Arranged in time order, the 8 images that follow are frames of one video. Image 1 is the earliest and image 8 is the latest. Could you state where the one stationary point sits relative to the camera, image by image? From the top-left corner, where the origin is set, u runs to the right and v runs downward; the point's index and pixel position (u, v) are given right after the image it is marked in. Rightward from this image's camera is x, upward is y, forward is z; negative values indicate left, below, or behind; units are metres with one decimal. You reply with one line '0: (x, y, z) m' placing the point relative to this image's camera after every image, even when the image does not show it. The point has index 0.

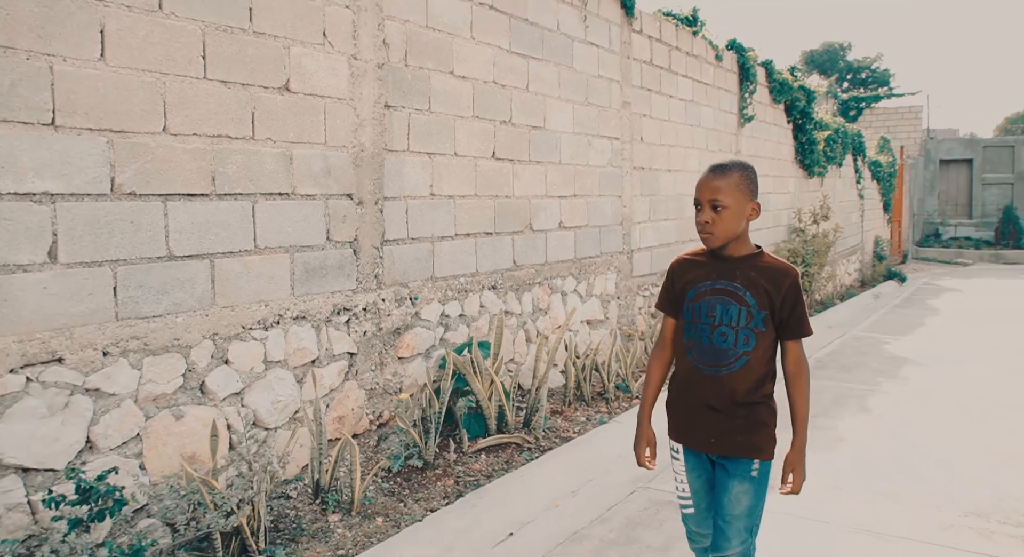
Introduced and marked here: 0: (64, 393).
0: (-1.6, -0.4, +2.5) m
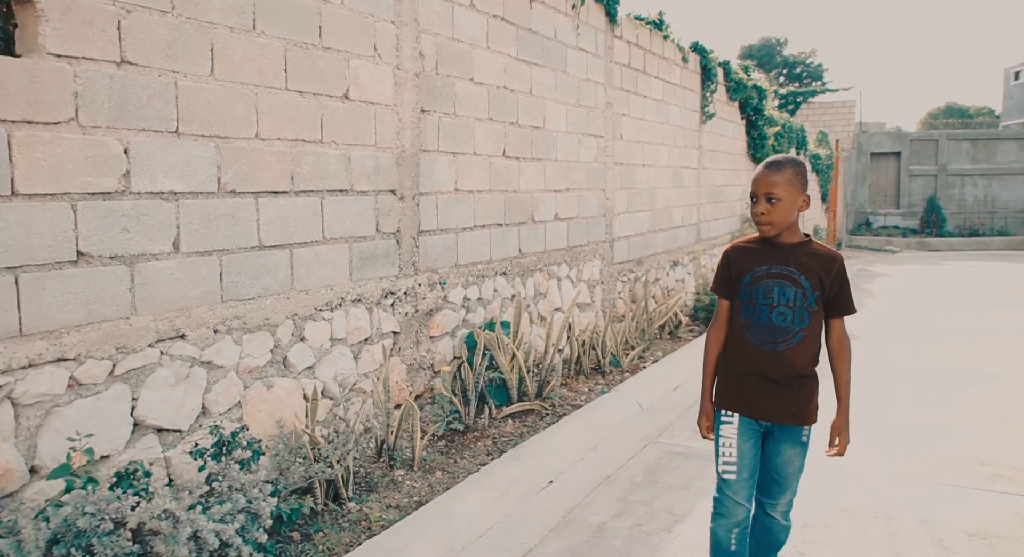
0: (-1.3, -0.3, +2.8) m
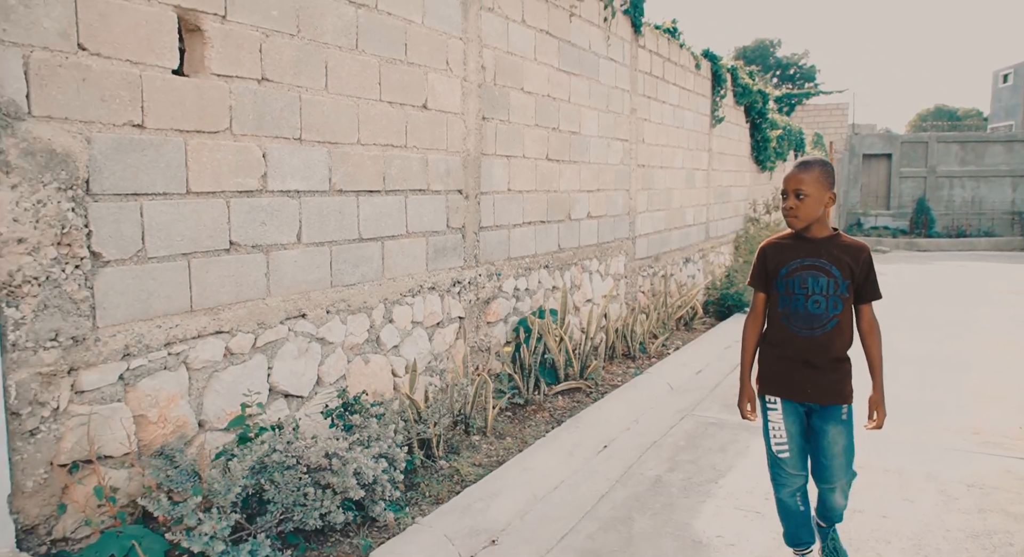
0: (-1.0, -0.3, +3.3) m
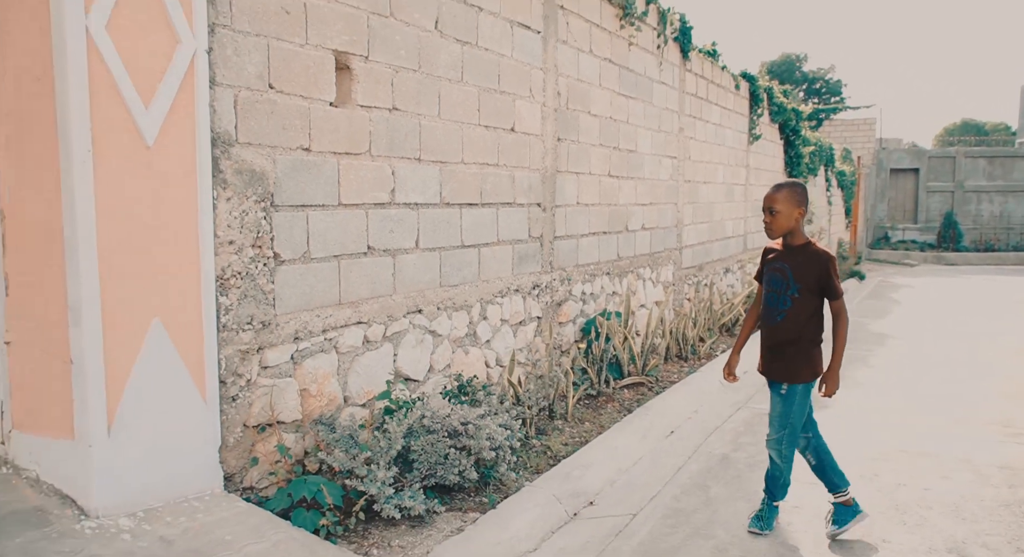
0: (-0.5, -0.3, +3.8) m
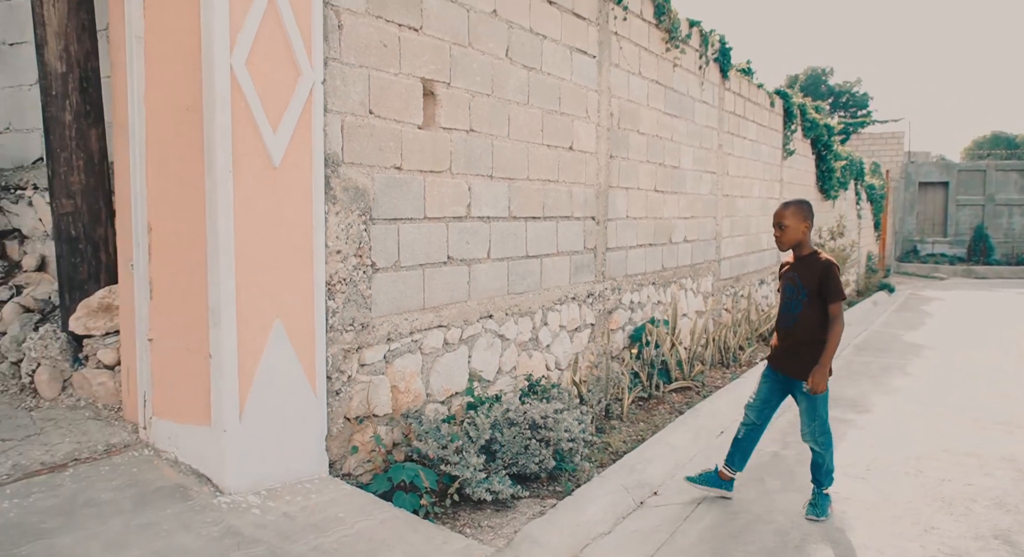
0: (-0.1, -0.3, +4.1) m
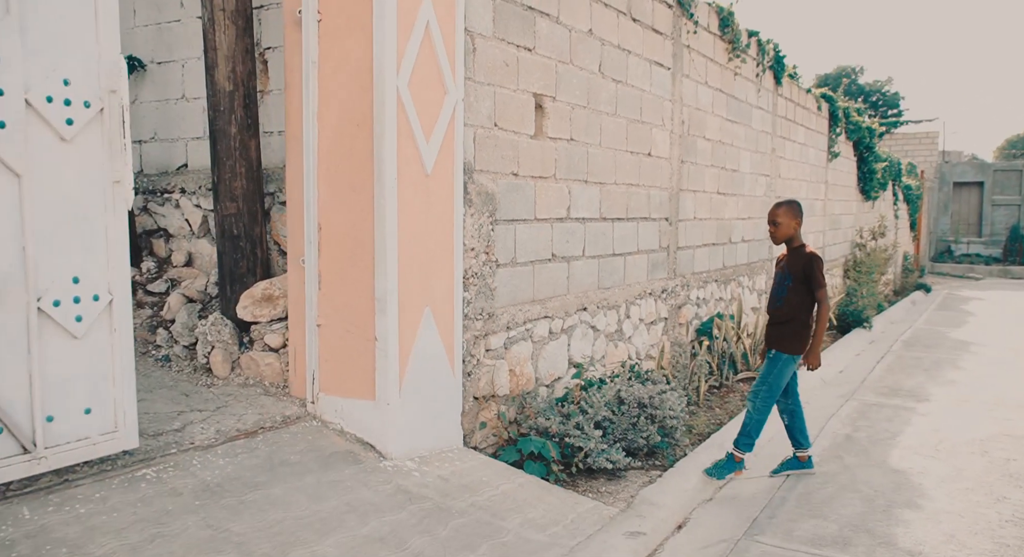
0: (+0.5, -0.3, +4.5) m
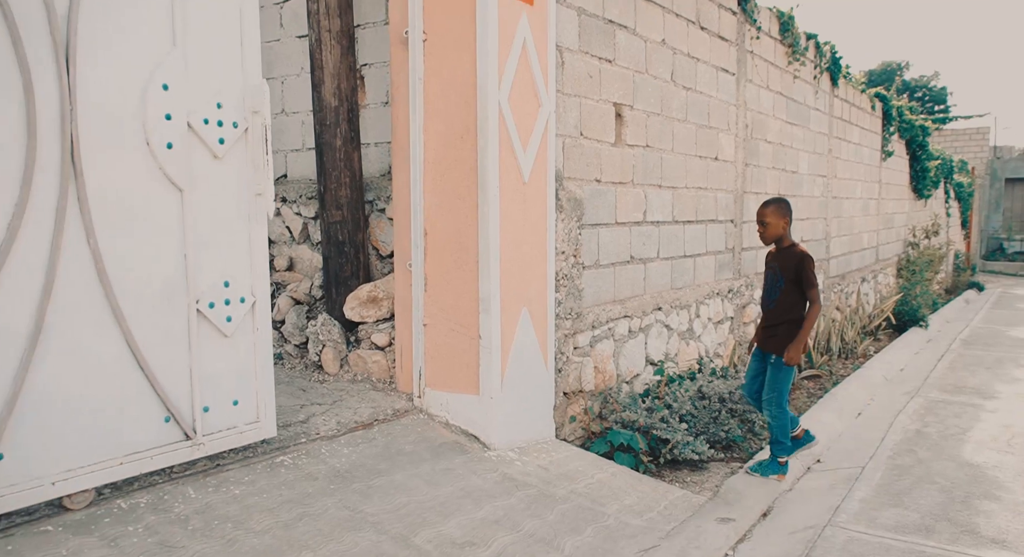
0: (+1.0, -0.3, +4.7) m
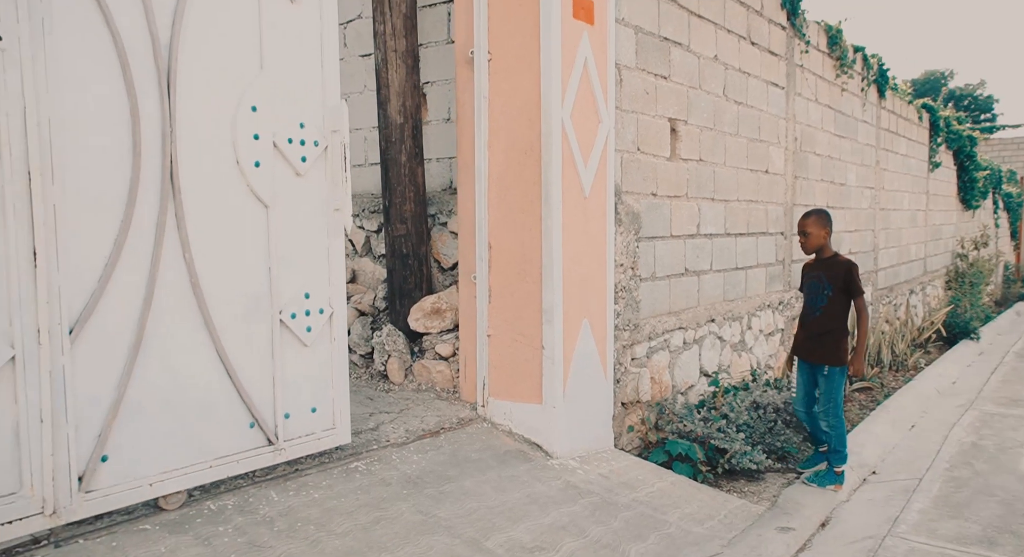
0: (+1.3, -0.4, +4.7) m
